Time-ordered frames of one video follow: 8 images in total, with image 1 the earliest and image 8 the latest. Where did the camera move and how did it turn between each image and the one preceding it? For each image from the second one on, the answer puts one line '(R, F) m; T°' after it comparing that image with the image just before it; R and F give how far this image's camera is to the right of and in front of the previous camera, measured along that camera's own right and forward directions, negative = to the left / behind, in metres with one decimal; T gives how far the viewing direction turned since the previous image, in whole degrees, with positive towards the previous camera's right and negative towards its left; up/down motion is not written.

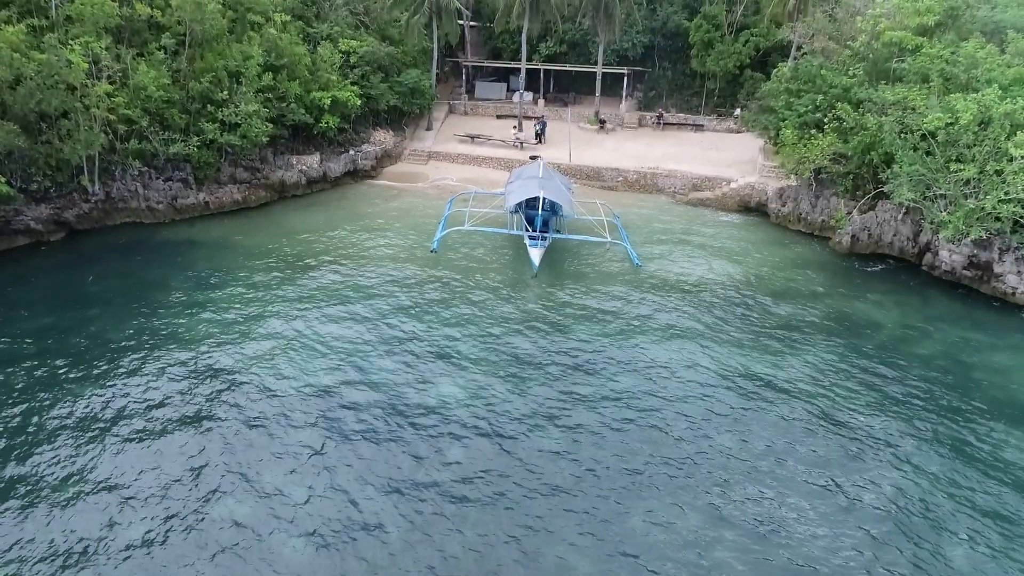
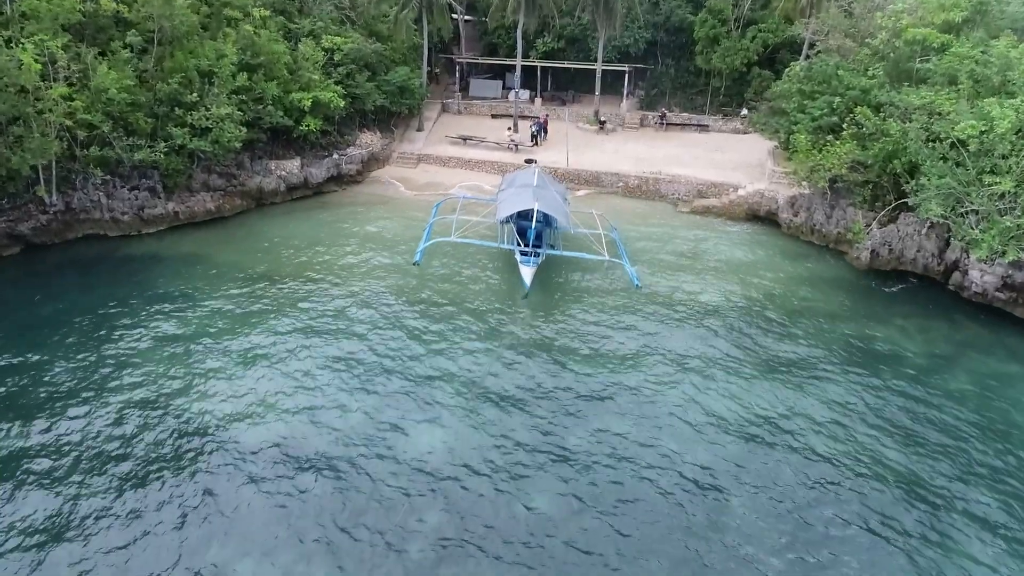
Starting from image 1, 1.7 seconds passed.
(+0.4, +2.1) m; 0°
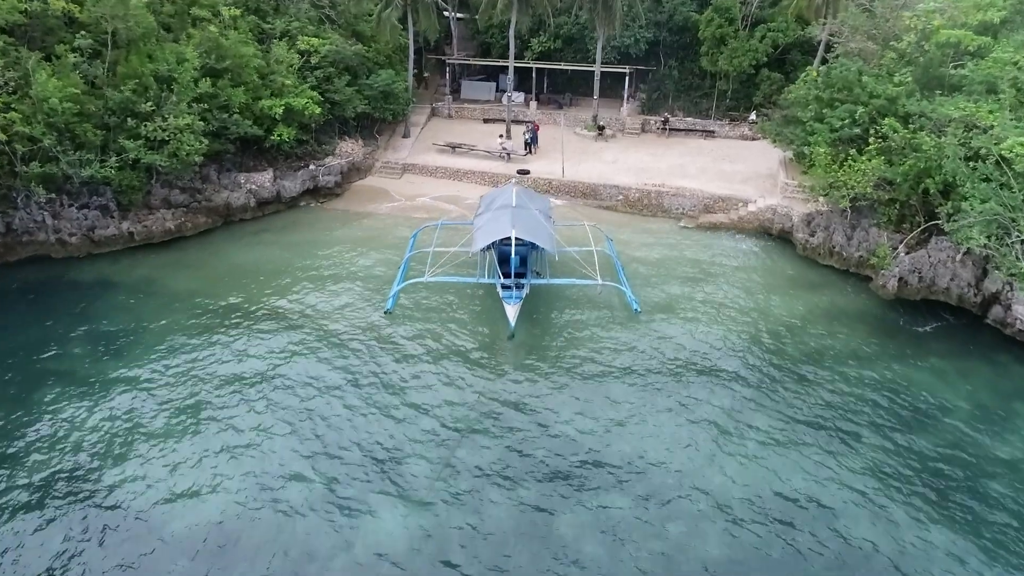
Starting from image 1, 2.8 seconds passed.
(+0.5, +2.7) m; 0°
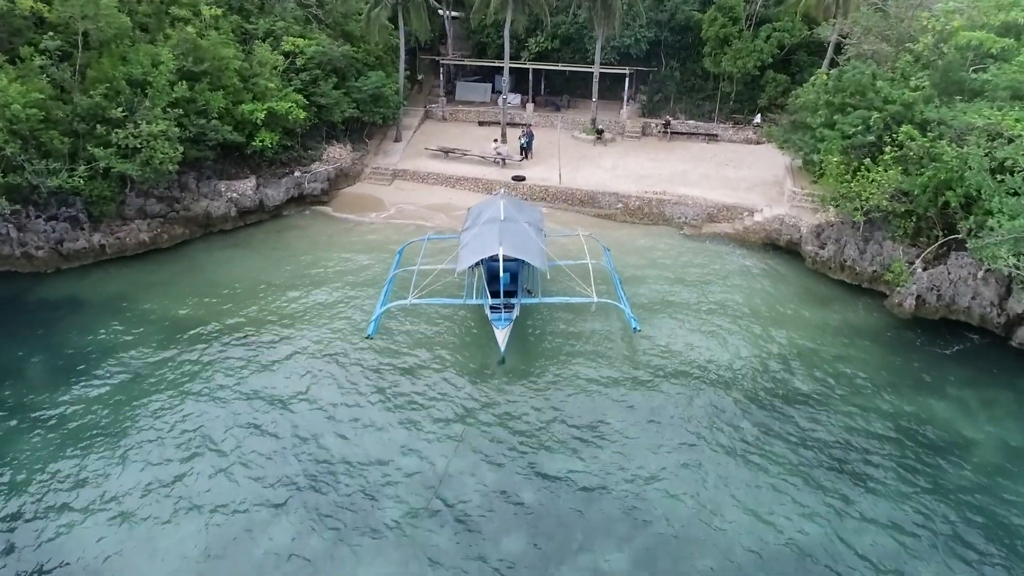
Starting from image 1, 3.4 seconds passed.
(+0.2, +1.4) m; 0°
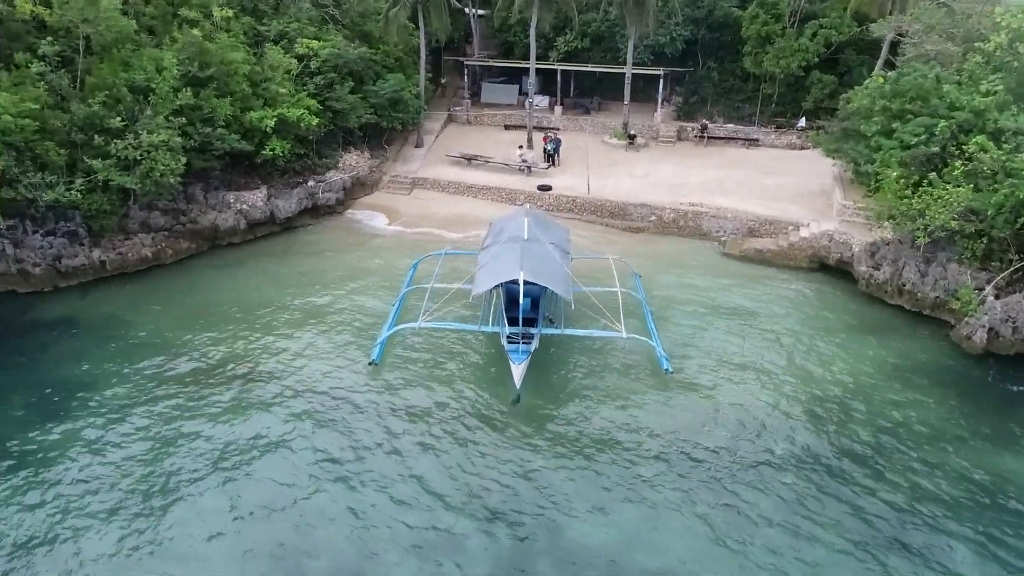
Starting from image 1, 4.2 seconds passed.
(+0.3, +1.9) m; -2°
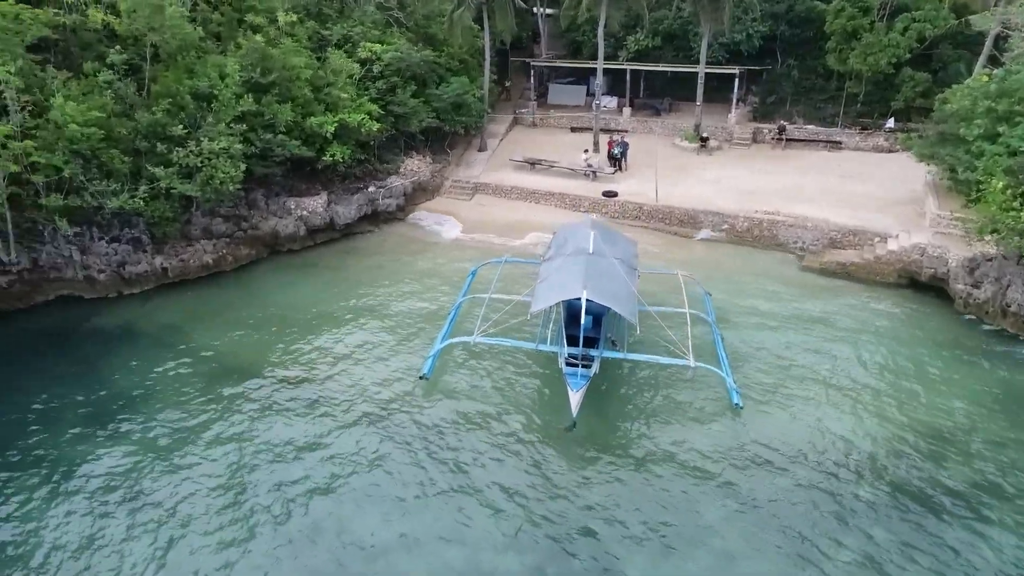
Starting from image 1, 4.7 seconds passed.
(+0.2, +1.0) m; -5°
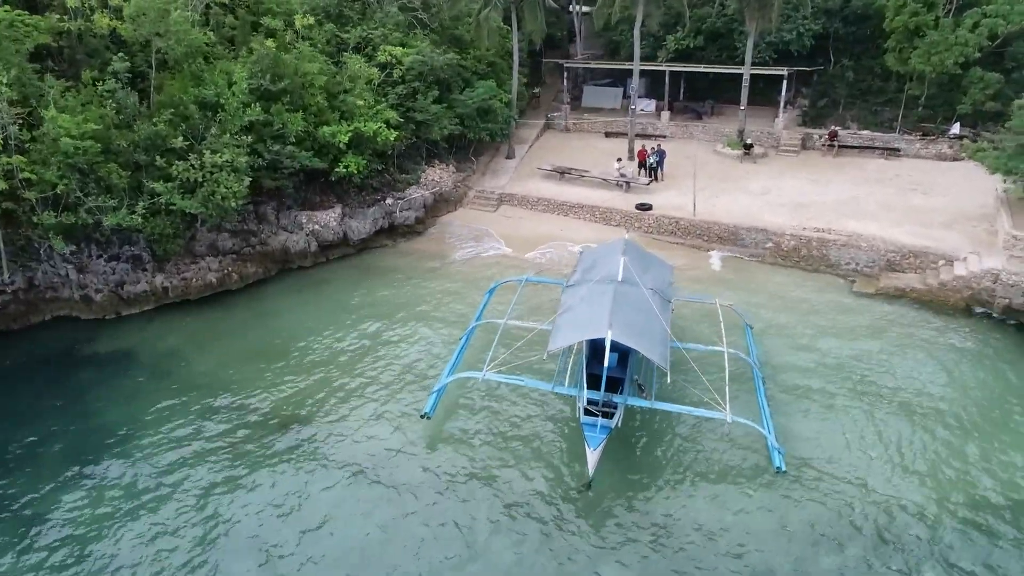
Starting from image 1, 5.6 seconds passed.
(+0.6, +1.9) m; -3°
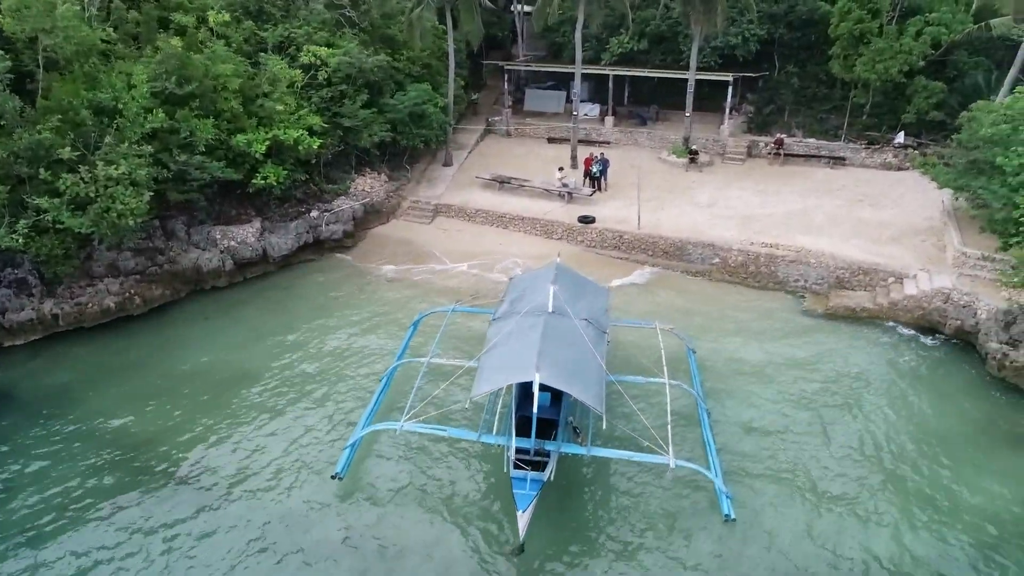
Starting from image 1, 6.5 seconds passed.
(+0.5, +1.6) m; +4°
